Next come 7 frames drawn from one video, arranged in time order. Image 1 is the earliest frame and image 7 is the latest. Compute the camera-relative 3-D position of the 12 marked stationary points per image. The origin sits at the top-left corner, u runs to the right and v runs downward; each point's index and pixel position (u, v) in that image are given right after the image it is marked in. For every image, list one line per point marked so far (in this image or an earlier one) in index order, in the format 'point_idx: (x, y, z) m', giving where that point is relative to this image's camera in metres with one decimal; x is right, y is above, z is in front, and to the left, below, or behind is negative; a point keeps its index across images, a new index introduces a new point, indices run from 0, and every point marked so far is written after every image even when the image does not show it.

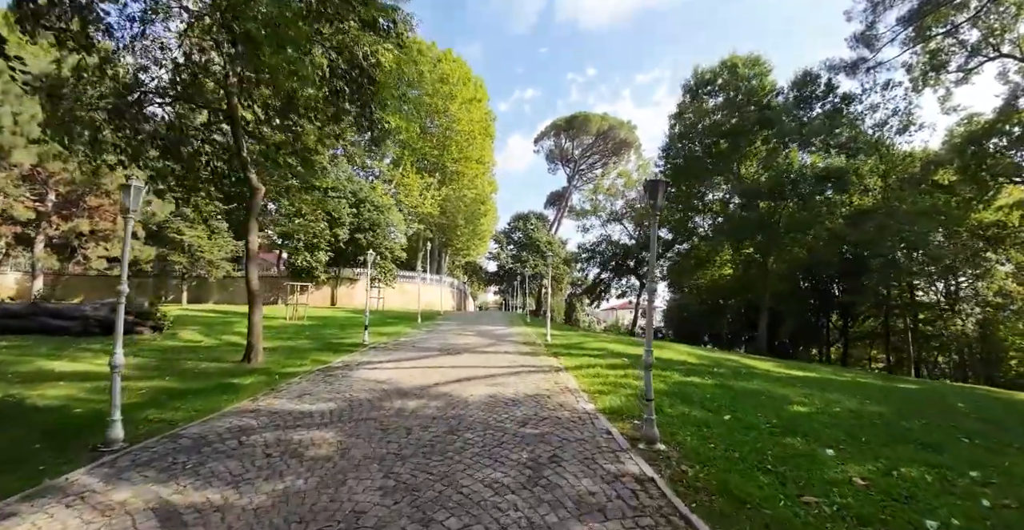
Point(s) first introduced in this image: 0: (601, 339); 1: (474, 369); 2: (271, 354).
0: (+2.6, -2.1, +11.8) m
1: (-0.6, -1.8, +7.2) m
2: (-5.4, -2.0, +9.6) m
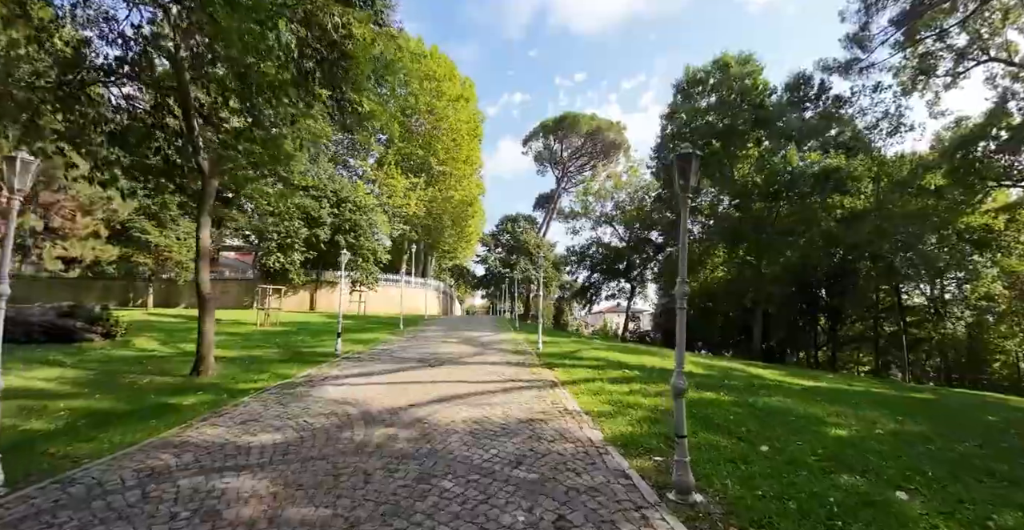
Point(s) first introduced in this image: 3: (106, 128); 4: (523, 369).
0: (+2.3, -2.1, +10.9) m
1: (-0.8, -1.7, +6.2) m
2: (-5.6, -2.0, +8.5) m
3: (-7.9, +2.7, +8.5) m
4: (+0.2, -1.8, +7.5) m
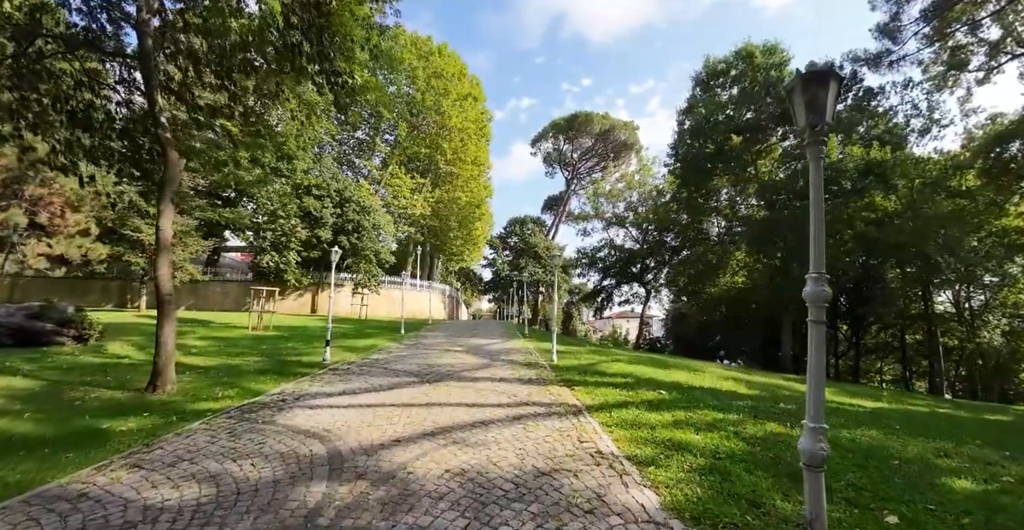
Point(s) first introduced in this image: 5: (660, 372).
0: (+2.5, -2.1, +9.7) m
1: (-0.6, -1.7, +5.0) m
2: (-5.4, -1.9, +7.4) m
3: (-7.7, +2.7, +7.5) m
4: (+0.4, -1.8, +6.2) m
5: (+2.9, -2.1, +8.4) m
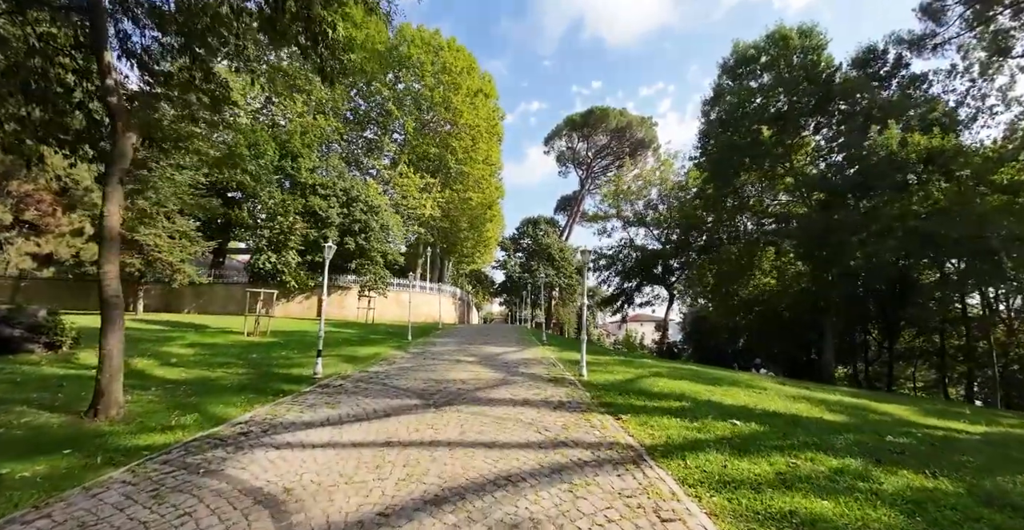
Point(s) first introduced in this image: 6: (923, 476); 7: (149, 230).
0: (+2.9, -2.1, +8.3) m
1: (-0.3, -1.6, +3.7) m
2: (-5.1, -1.9, +6.1) m
3: (-7.3, +2.8, +6.3) m
4: (+0.7, -1.7, +4.9) m
5: (+3.3, -2.0, +6.9) m
6: (+3.5, -1.8, +3.7) m
7: (-16.6, +1.6, +19.7) m
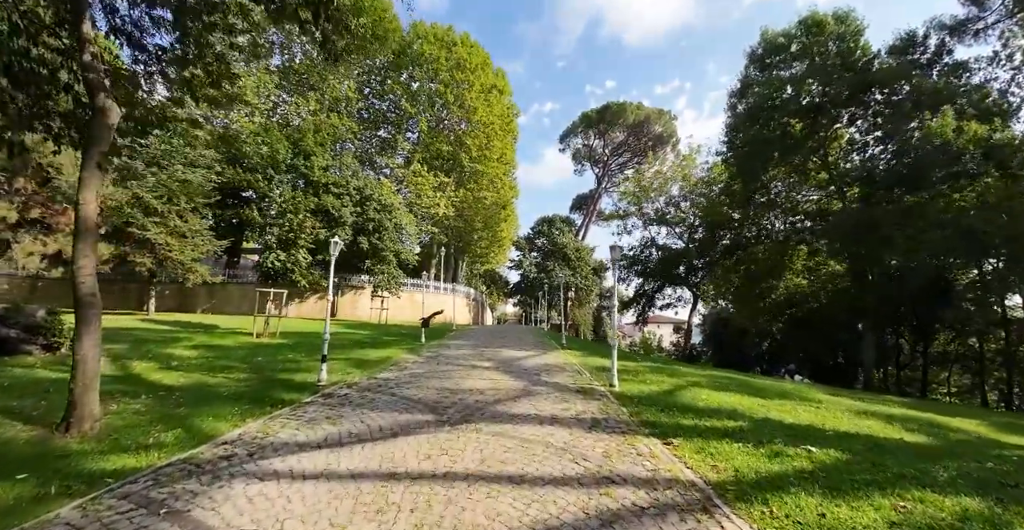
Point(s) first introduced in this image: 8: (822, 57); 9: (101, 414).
0: (+3.3, -2.0, +7.4) m
1: (-0.1, -1.6, +2.9) m
2: (-4.7, -1.8, +5.5) m
3: (-7.0, +2.8, +5.8) m
4: (+1.0, -1.7, +4.1) m
5: (+3.6, -2.0, +6.1) m
6: (+3.7, -1.7, +2.8) m
7: (-15.8, +1.6, +19.5) m
8: (+13.5, +9.1, +19.0) m
9: (-4.6, -1.7, +4.8) m
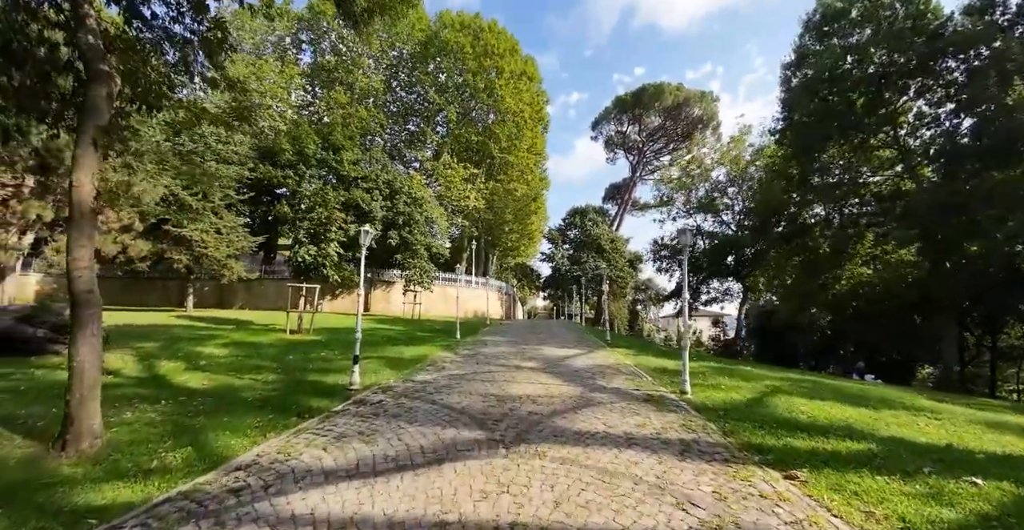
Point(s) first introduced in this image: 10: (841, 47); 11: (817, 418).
0: (+4.1, -1.8, +6.3) m
1: (+0.4, -1.4, +2.1) m
2: (-4.1, -1.7, +5.0) m
3: (-6.4, +2.9, +5.3) m
4: (+1.5, -1.5, +3.1) m
5: (+4.3, -1.8, +5.0) m
6: (+4.2, -1.6, +1.7) m
7: (-14.3, +1.8, +19.5) m
8: (+14.9, +9.6, +17.1) m
9: (-4.0, -1.6, +4.2) m
10: (+13.7, +9.1, +18.0) m
11: (+3.4, -1.7, +4.9) m
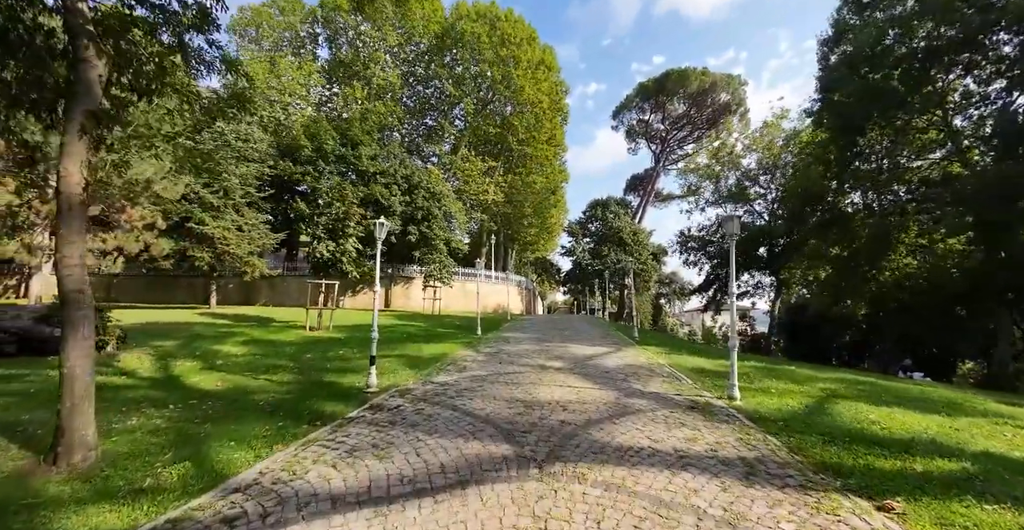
0: (+4.4, -1.7, +5.6) m
1: (+0.6, -1.4, +1.6) m
2: (-3.8, -1.7, +4.6) m
3: (-6.1, +2.9, +5.1) m
4: (+1.8, -1.5, +2.6) m
5: (+4.6, -1.6, +4.3) m
6: (+4.4, -1.5, +1.0) m
7: (-13.4, +1.9, +19.6) m
8: (+15.6, +10.0, +15.8) m
9: (-3.7, -1.6, +3.9) m
10: (+14.5, +9.5, +16.8) m
11: (+3.7, -1.6, +4.2) m
